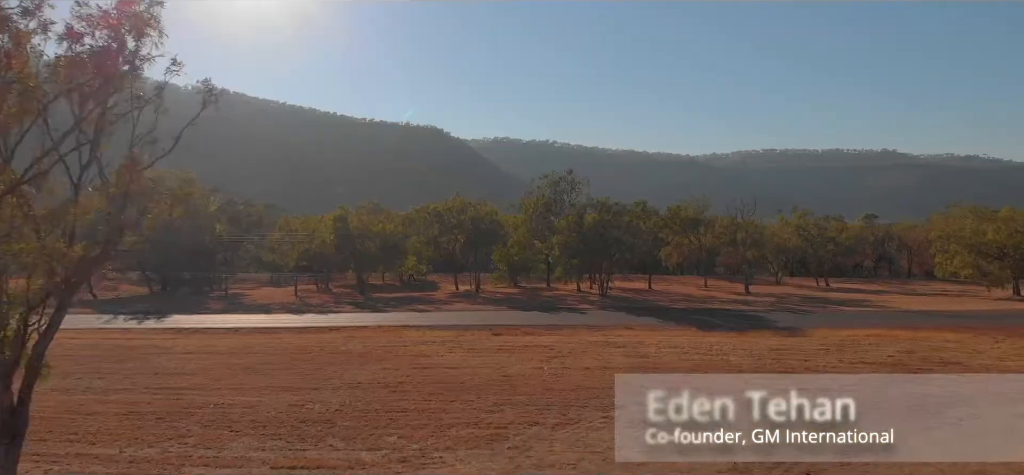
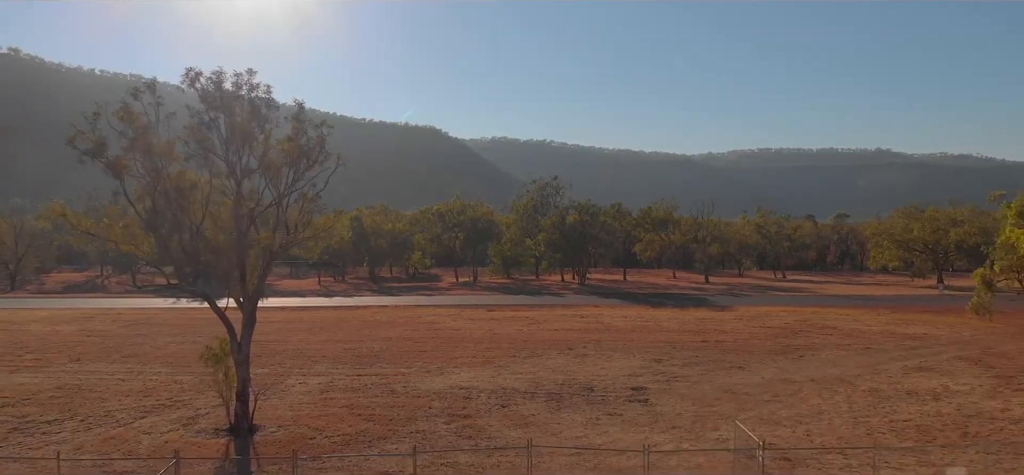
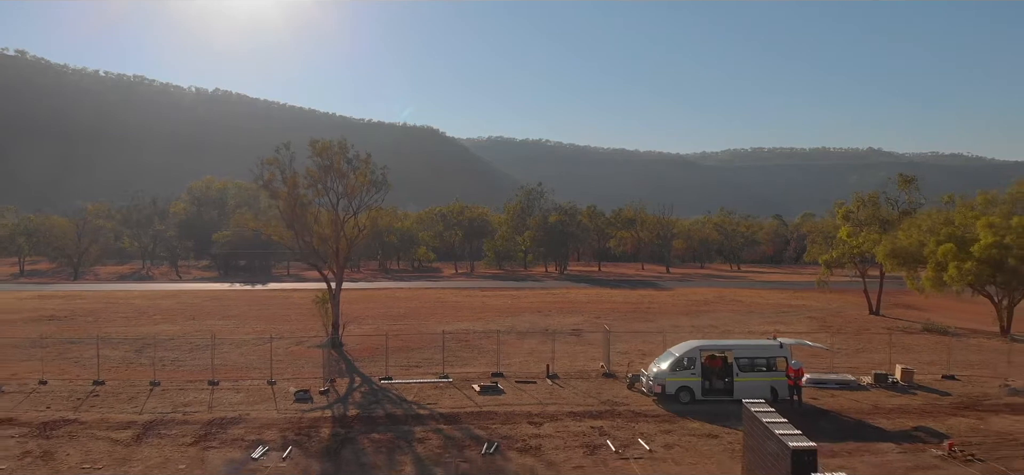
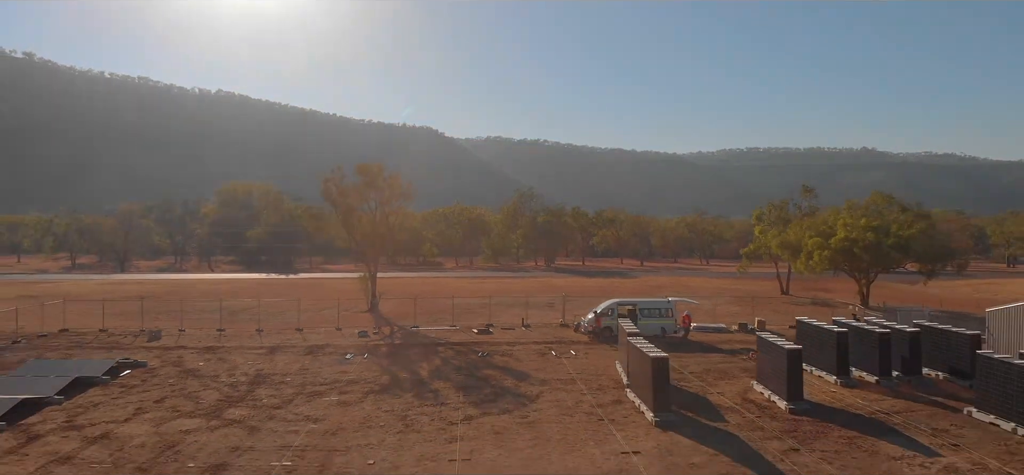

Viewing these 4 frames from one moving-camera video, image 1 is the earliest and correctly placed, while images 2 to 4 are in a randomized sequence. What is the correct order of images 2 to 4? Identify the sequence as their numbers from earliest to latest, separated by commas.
2, 3, 4
